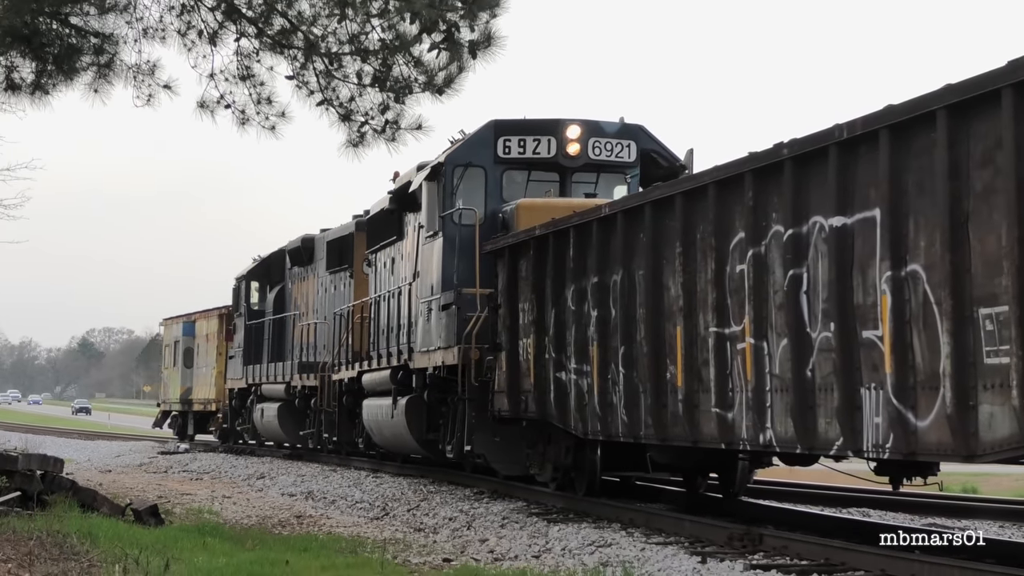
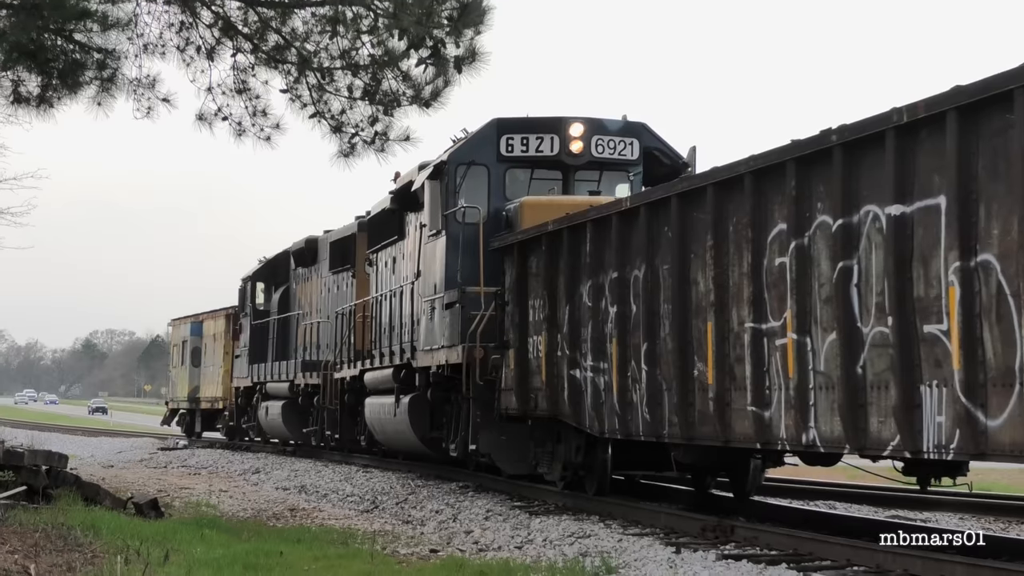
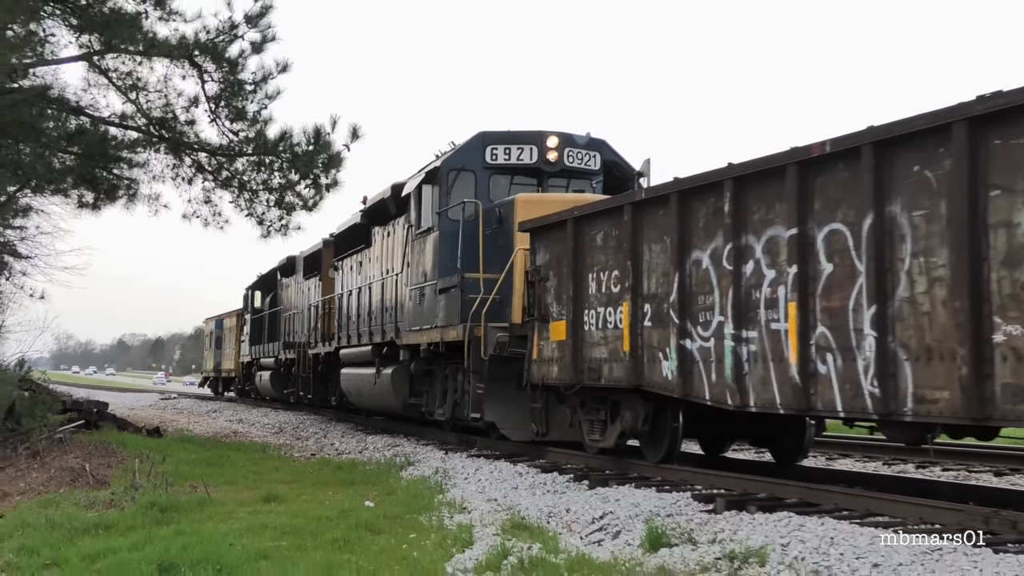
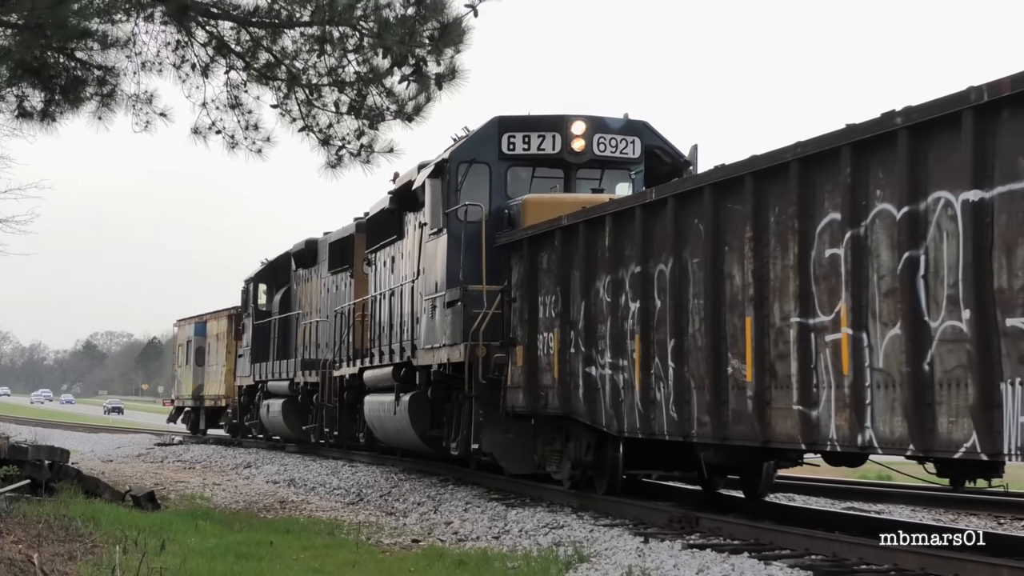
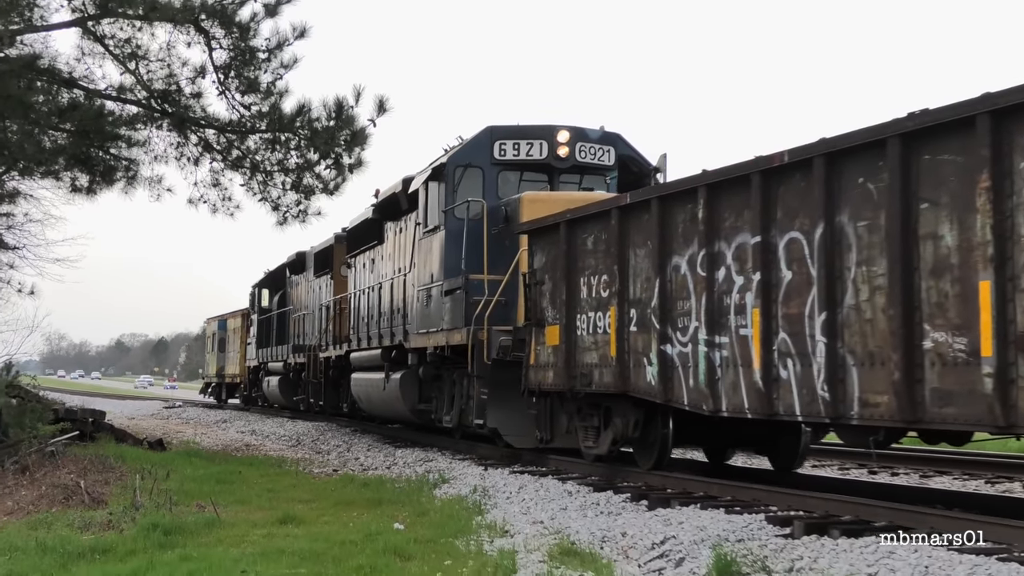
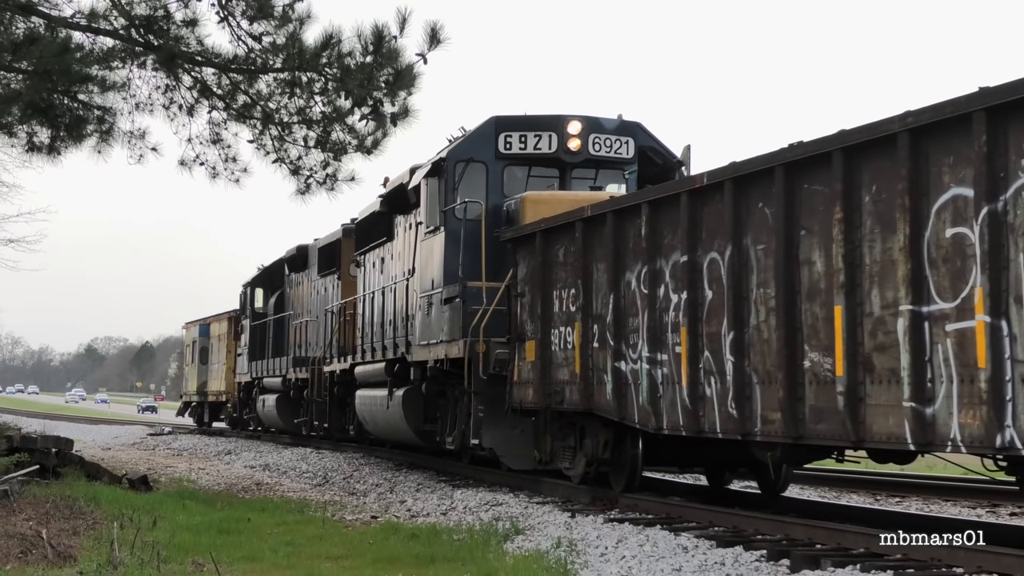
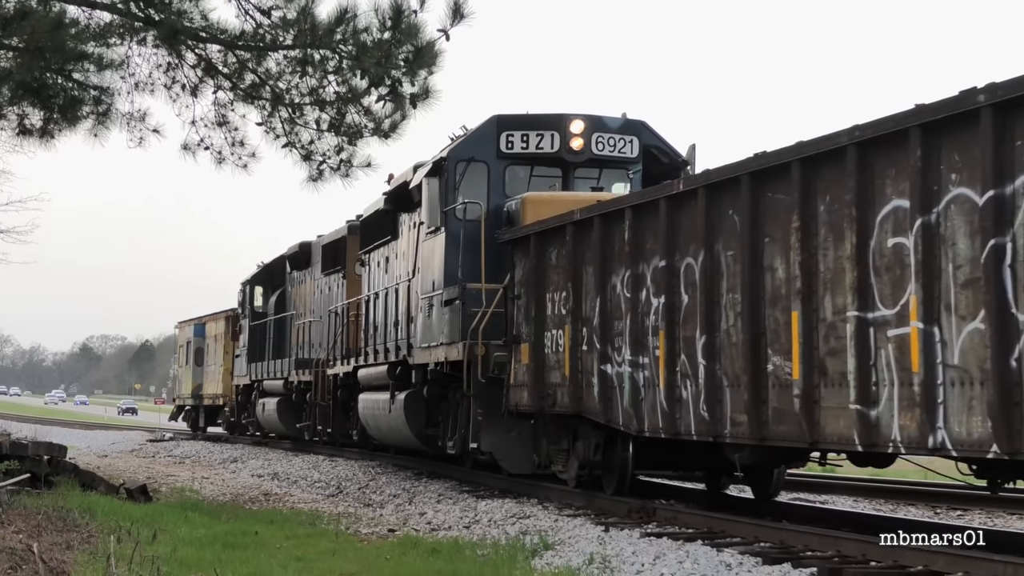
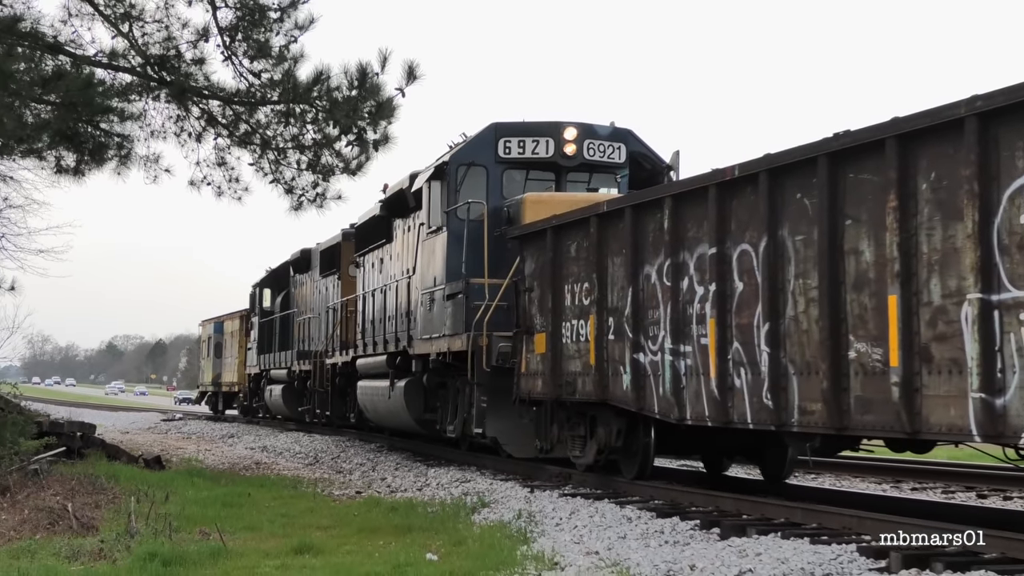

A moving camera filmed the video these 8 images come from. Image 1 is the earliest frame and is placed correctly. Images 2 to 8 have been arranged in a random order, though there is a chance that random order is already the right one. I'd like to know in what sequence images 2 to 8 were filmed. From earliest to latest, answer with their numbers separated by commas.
2, 4, 7, 6, 8, 5, 3
